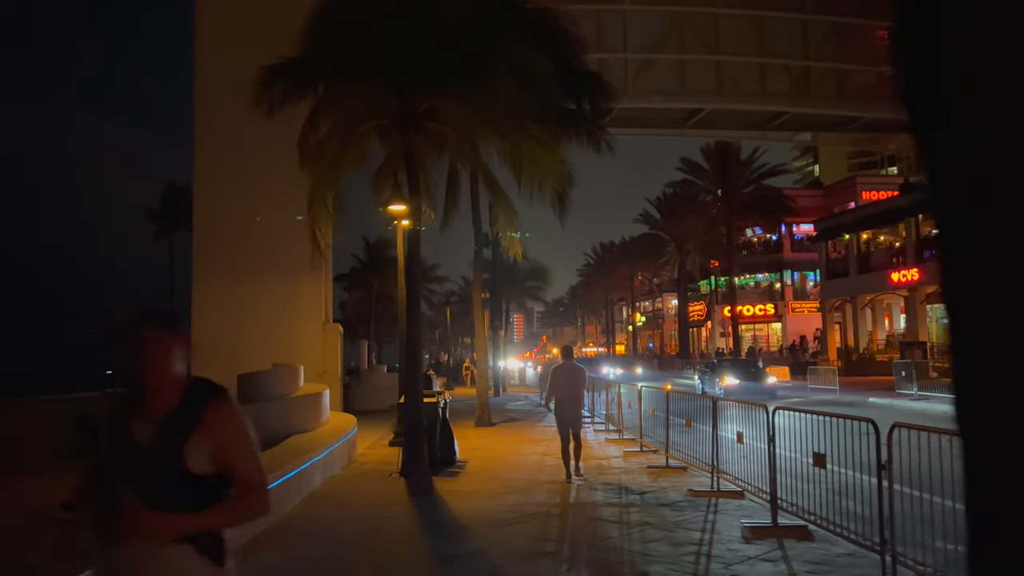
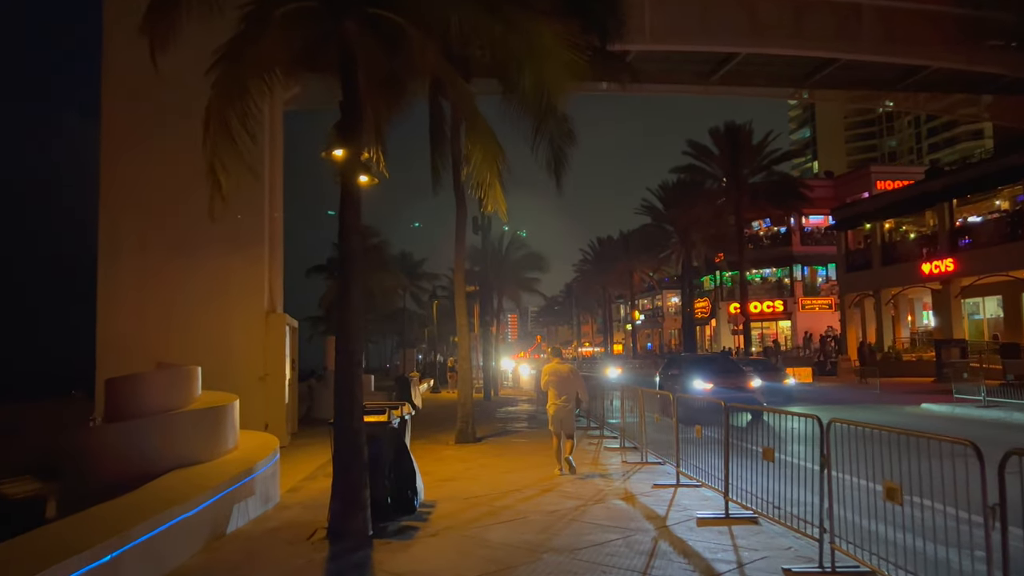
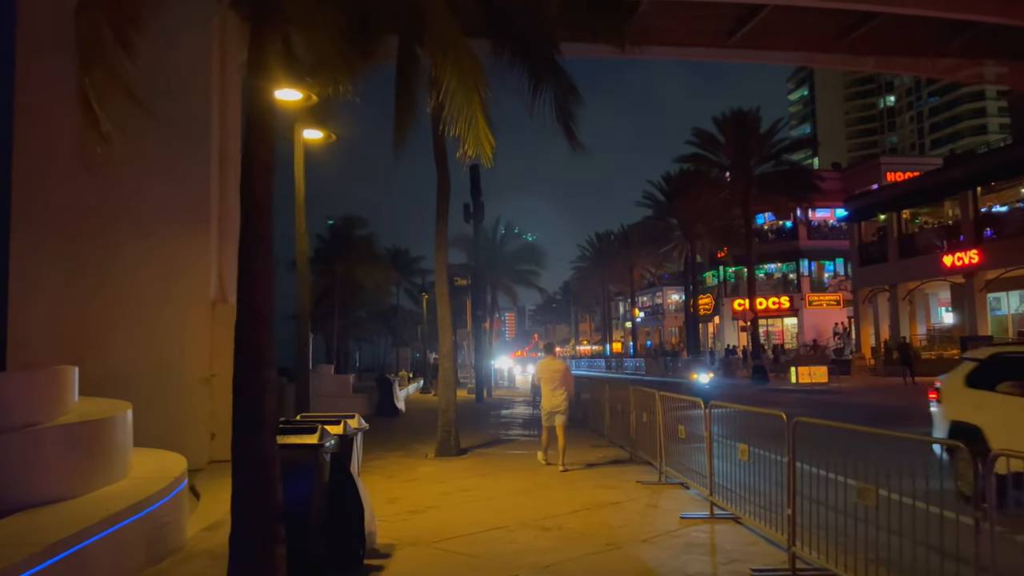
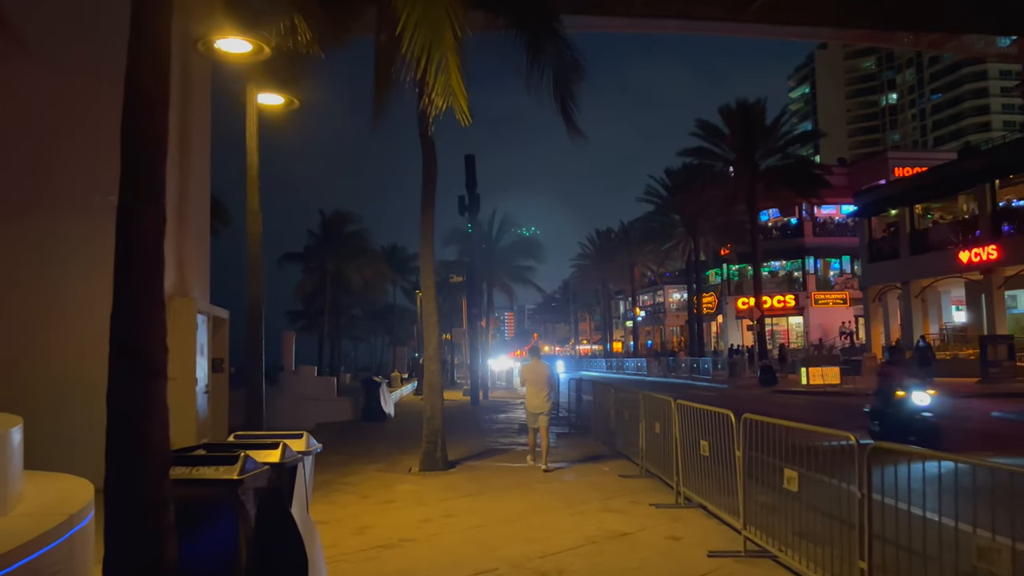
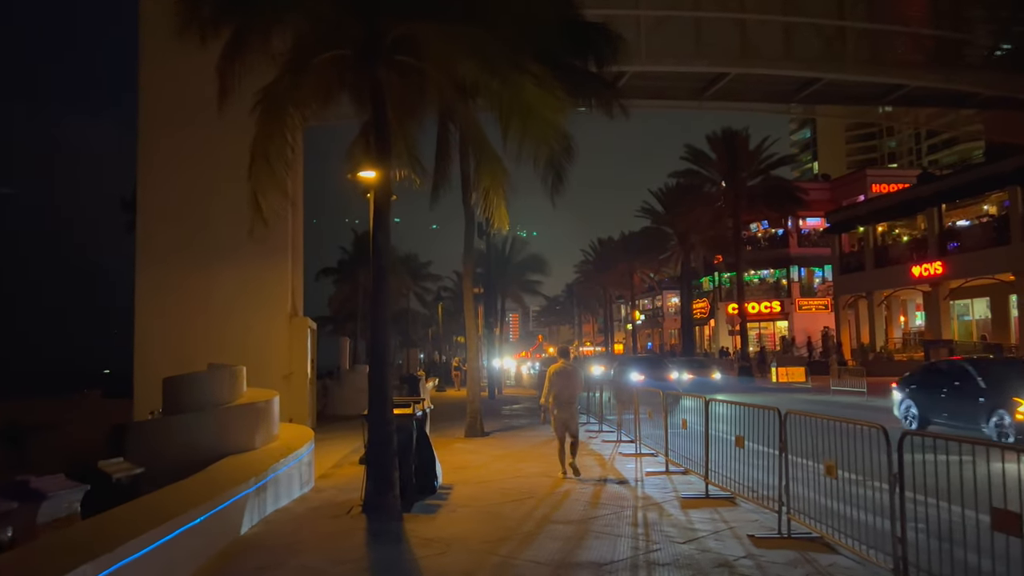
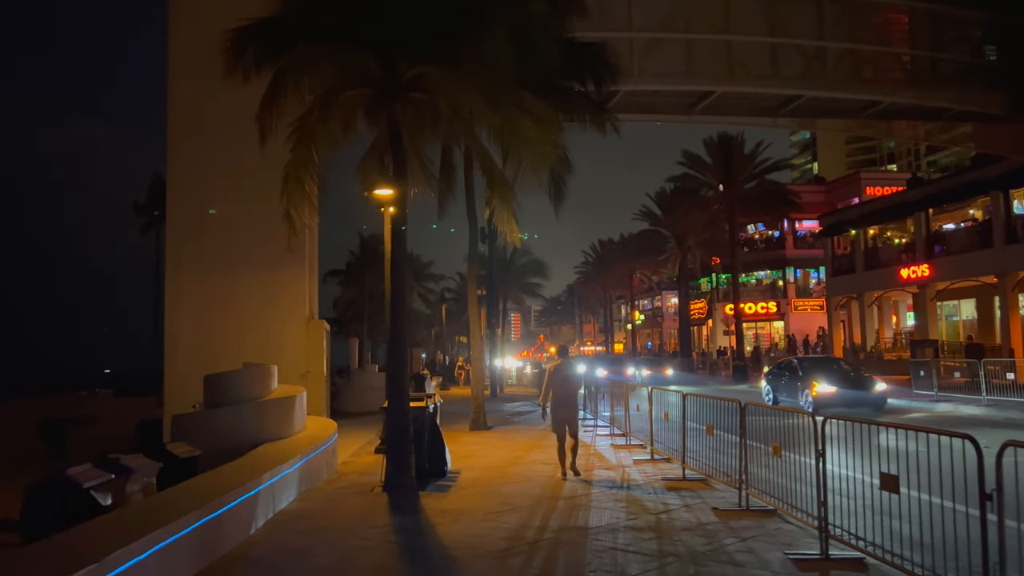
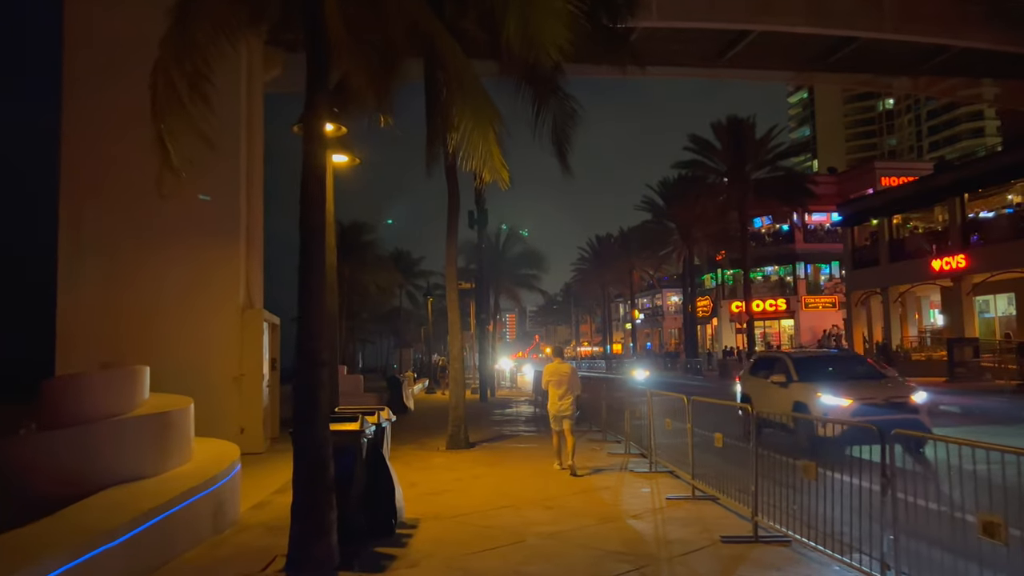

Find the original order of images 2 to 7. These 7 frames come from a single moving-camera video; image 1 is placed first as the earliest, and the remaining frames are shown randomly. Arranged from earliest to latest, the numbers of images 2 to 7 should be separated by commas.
6, 5, 2, 7, 3, 4
